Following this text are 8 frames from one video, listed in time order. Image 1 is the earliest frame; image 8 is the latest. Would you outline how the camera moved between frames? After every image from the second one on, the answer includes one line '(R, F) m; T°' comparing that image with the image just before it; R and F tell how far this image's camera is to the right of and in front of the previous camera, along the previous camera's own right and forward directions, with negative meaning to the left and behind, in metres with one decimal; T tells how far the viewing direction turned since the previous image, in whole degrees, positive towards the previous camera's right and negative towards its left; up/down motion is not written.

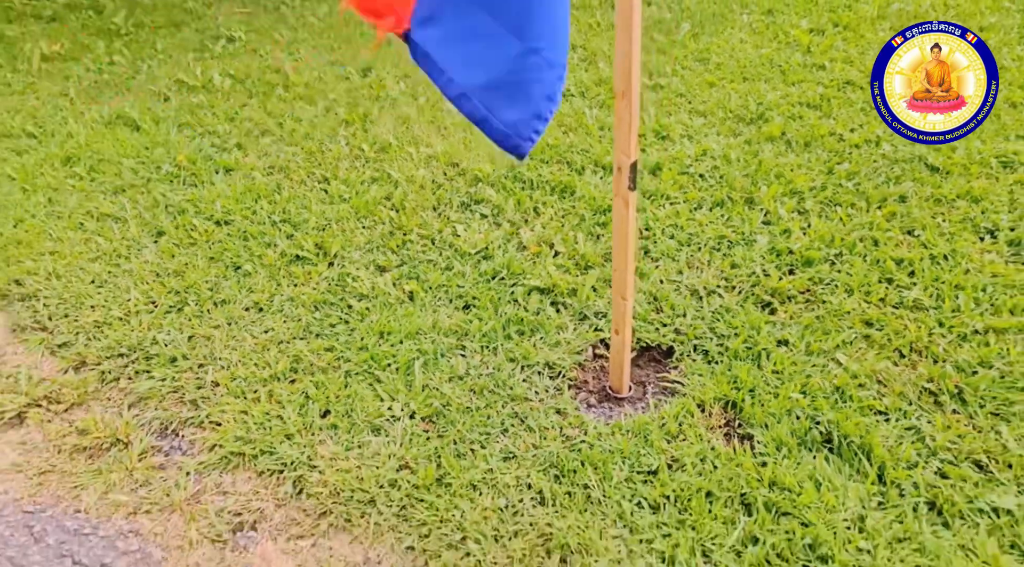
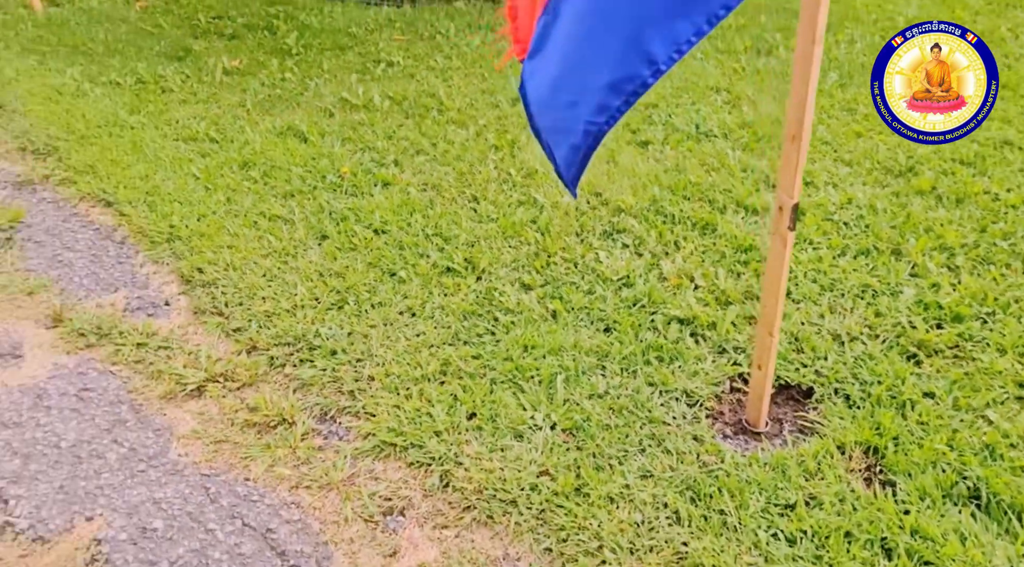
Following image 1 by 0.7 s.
(0.0, -0.1) m; -8°
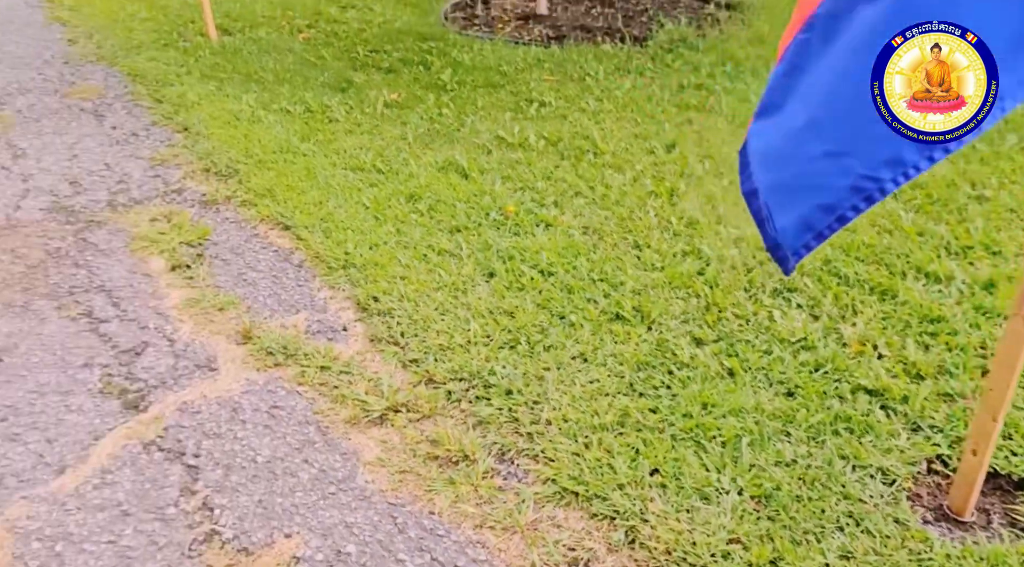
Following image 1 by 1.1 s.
(-0.1, 0.0) m; -8°
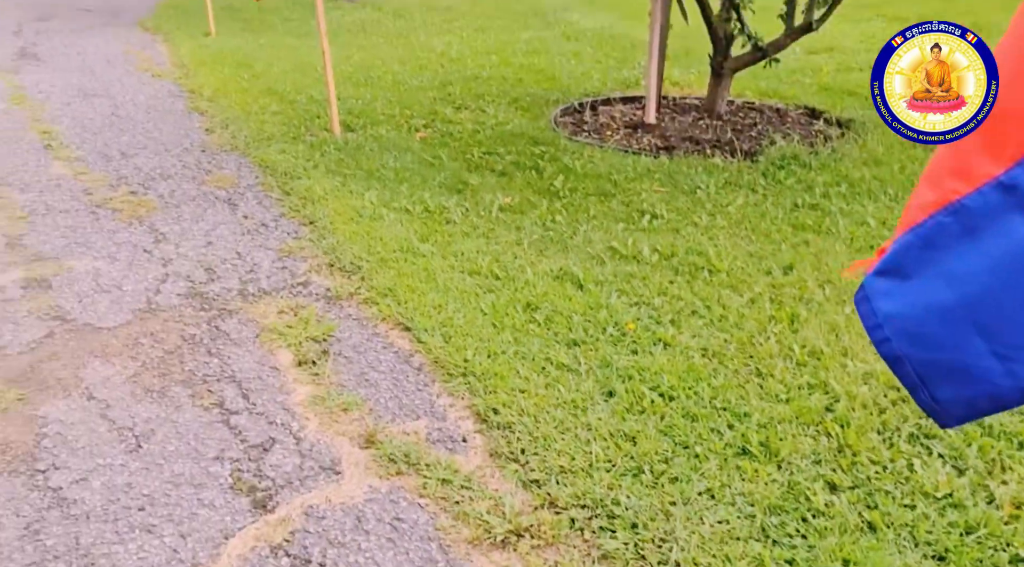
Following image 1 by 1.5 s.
(-0.1, 0.0) m; -6°
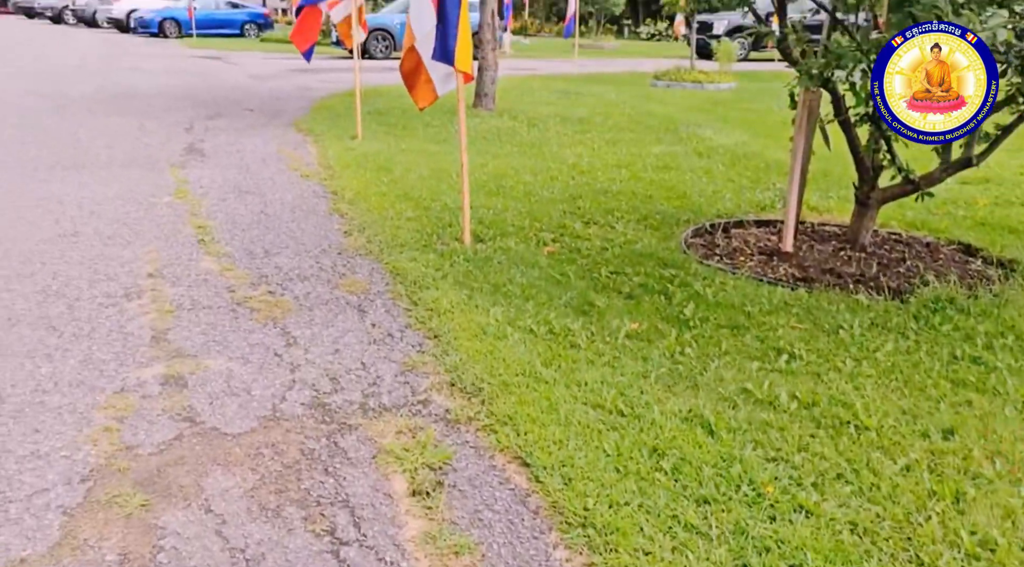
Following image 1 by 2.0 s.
(0.0, +0.1) m; -8°
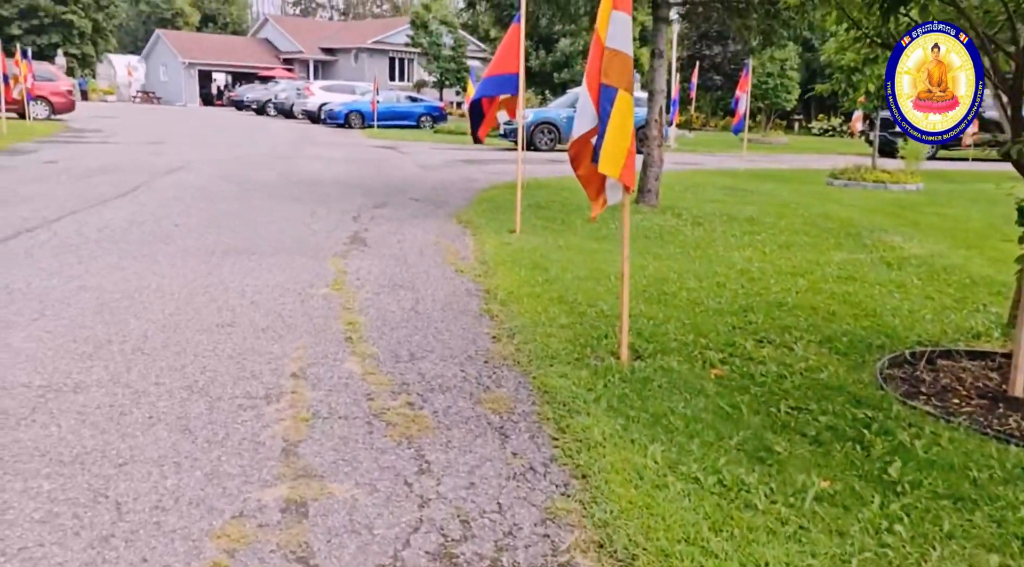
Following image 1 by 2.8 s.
(0.0, +0.4) m; -10°
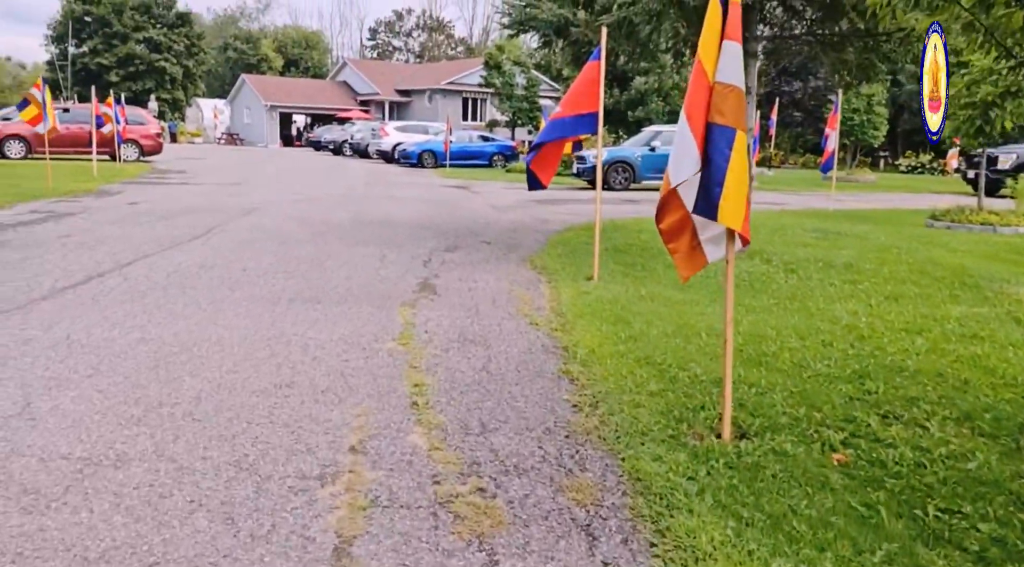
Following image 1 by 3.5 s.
(-0.1, +0.5) m; -5°
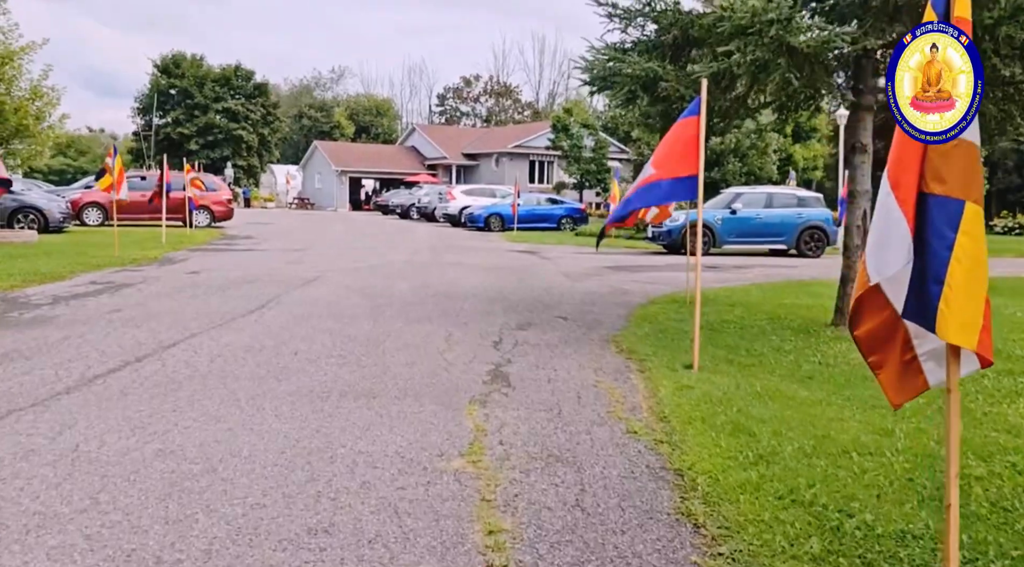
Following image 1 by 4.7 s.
(-0.2, +1.2) m; -4°
